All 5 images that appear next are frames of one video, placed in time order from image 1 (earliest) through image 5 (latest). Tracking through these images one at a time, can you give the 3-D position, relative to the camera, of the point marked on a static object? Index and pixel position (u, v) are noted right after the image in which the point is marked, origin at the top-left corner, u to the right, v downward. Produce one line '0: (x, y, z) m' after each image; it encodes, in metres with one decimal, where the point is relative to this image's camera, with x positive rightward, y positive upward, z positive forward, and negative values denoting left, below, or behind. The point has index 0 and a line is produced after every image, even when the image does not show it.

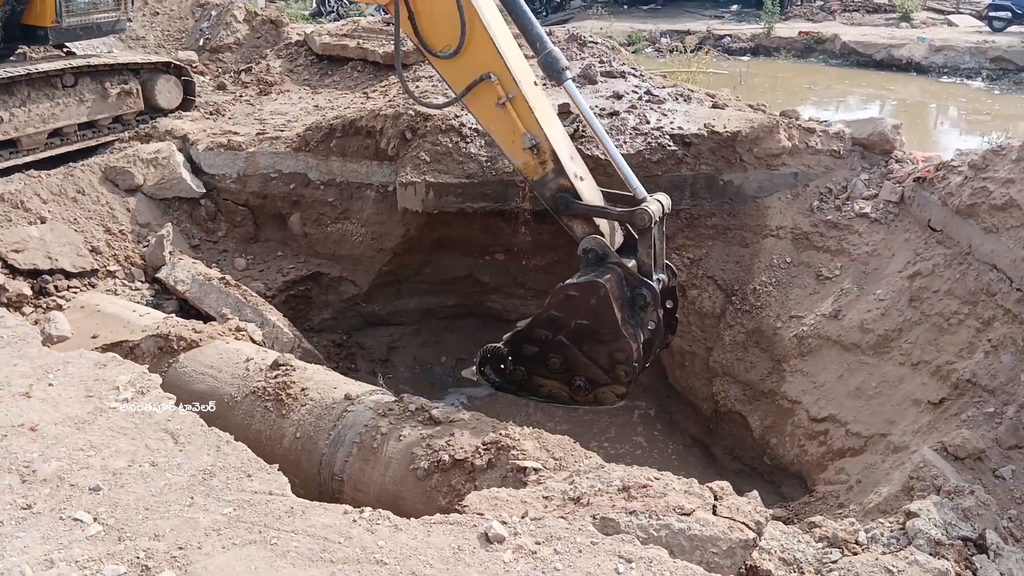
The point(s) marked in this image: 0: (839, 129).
0: (+2.0, +1.0, +5.4) m
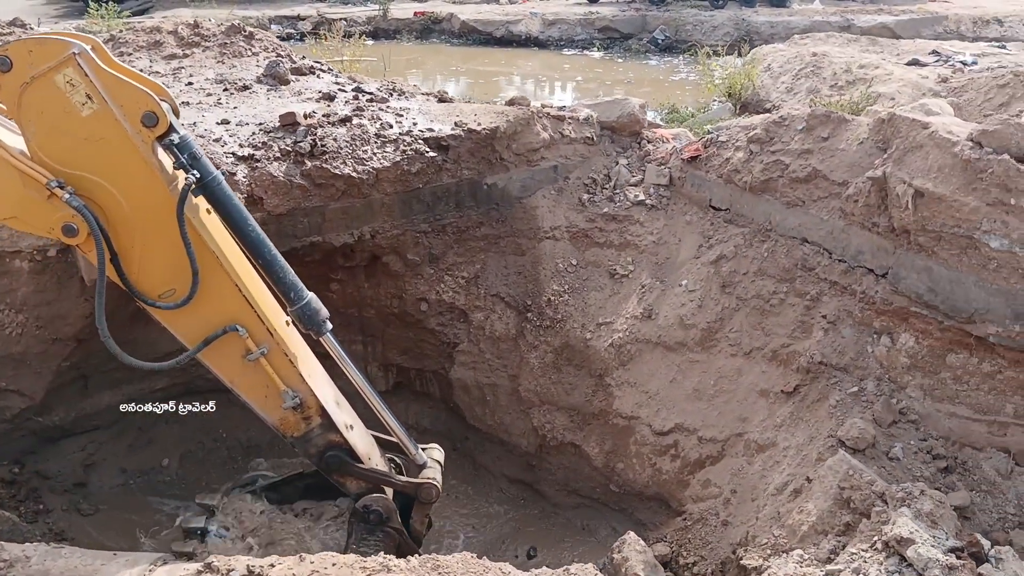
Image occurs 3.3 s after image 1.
0: (+0.4, +1.0, +5.1) m
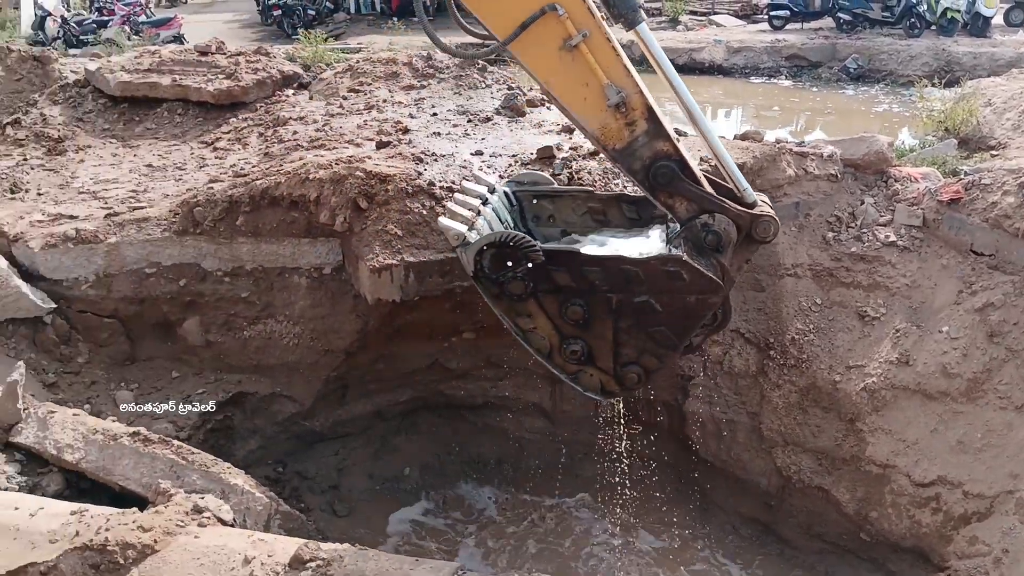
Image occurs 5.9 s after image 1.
0: (+1.8, +0.8, +5.0) m
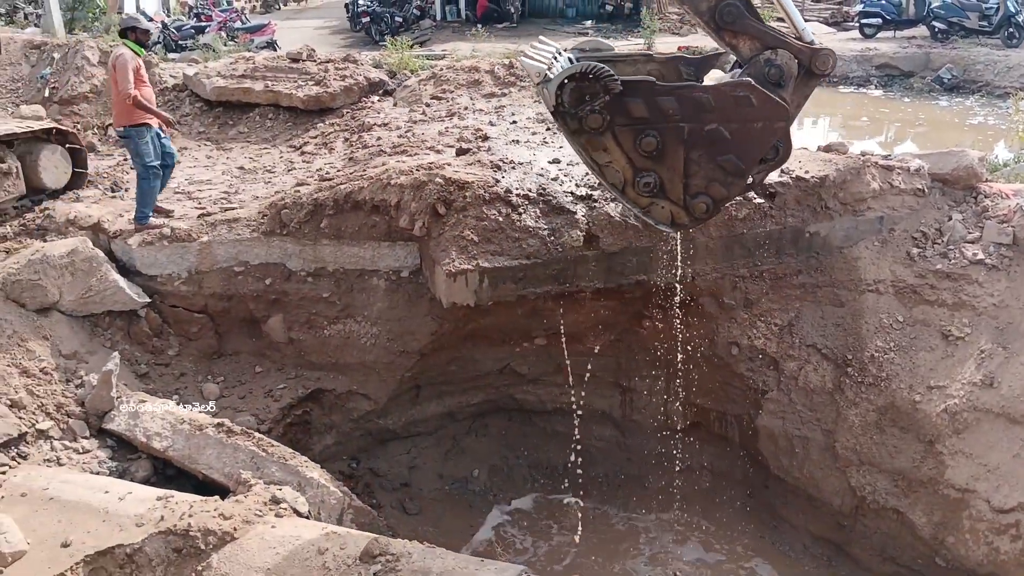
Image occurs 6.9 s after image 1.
0: (+2.3, +0.7, +4.9) m
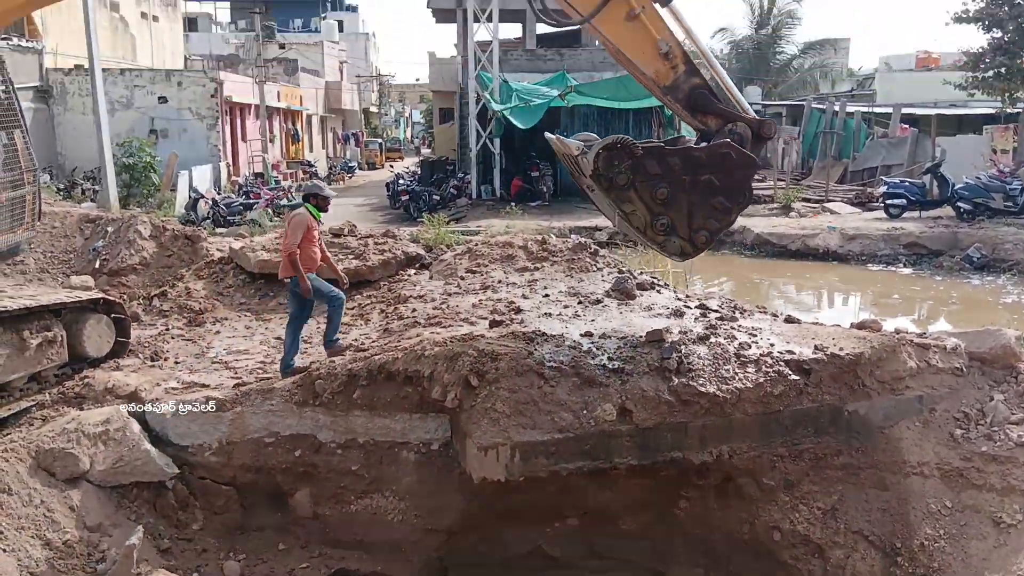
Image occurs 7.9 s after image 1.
0: (+2.5, -0.3, +4.8) m
